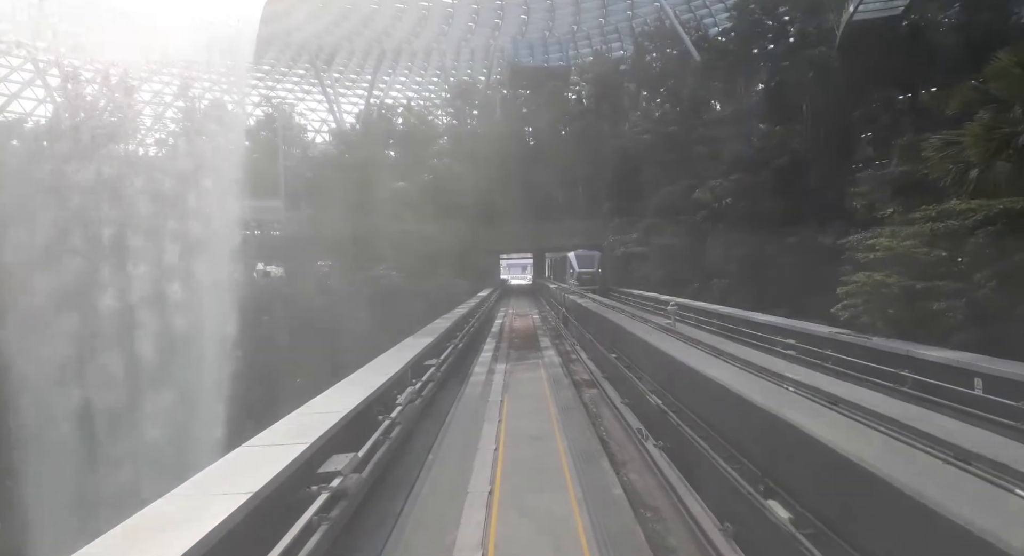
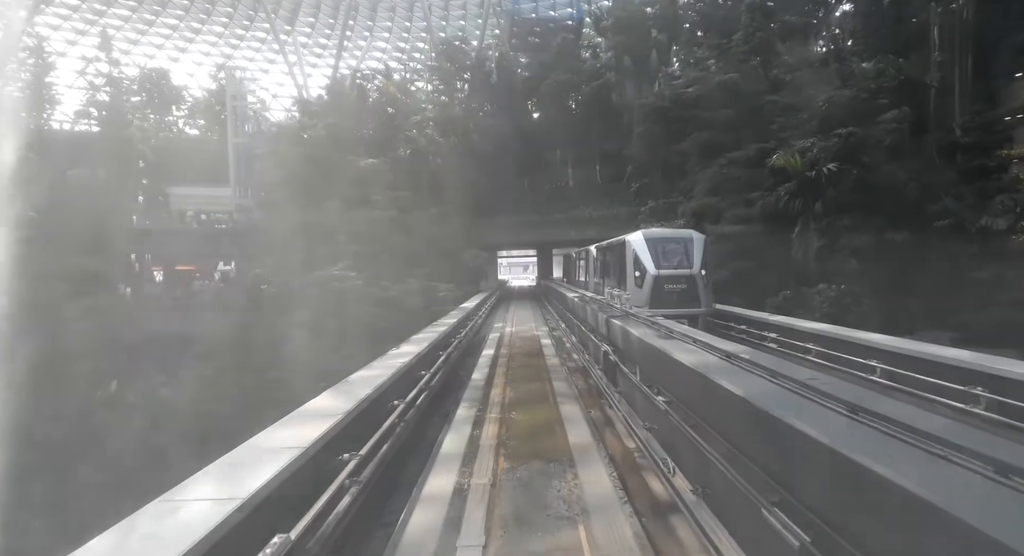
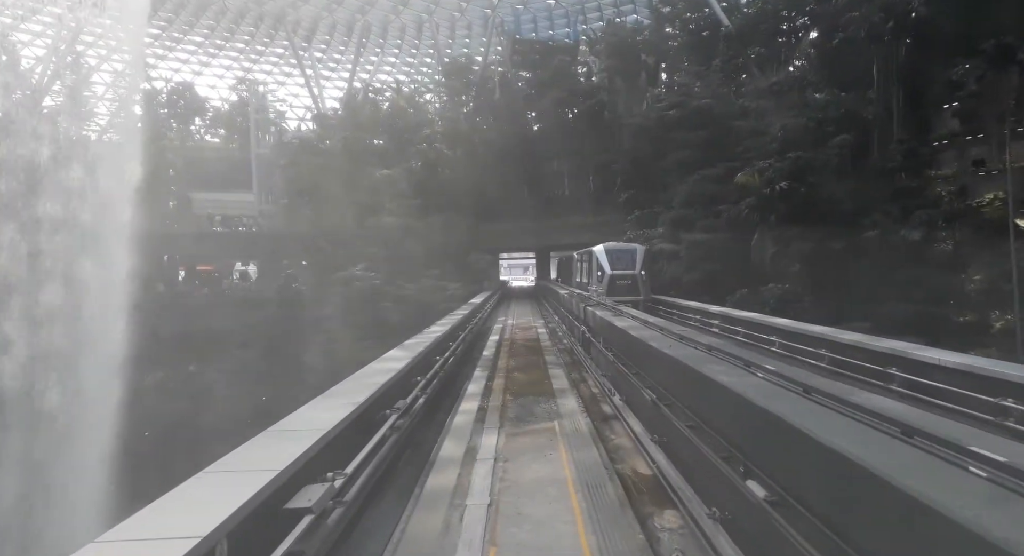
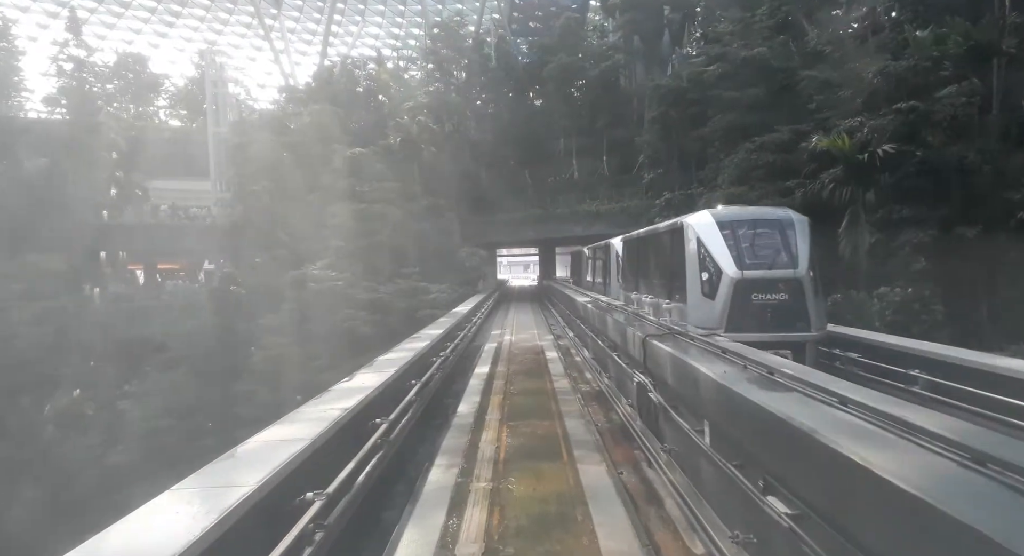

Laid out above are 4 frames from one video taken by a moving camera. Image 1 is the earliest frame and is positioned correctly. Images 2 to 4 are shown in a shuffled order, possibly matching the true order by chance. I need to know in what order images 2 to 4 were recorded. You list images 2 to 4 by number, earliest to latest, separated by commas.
3, 2, 4
